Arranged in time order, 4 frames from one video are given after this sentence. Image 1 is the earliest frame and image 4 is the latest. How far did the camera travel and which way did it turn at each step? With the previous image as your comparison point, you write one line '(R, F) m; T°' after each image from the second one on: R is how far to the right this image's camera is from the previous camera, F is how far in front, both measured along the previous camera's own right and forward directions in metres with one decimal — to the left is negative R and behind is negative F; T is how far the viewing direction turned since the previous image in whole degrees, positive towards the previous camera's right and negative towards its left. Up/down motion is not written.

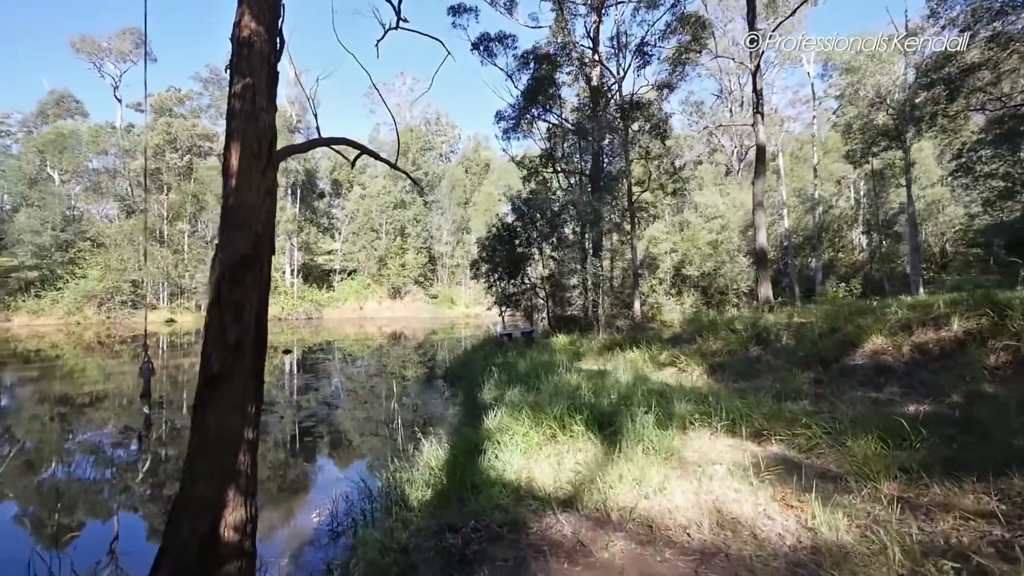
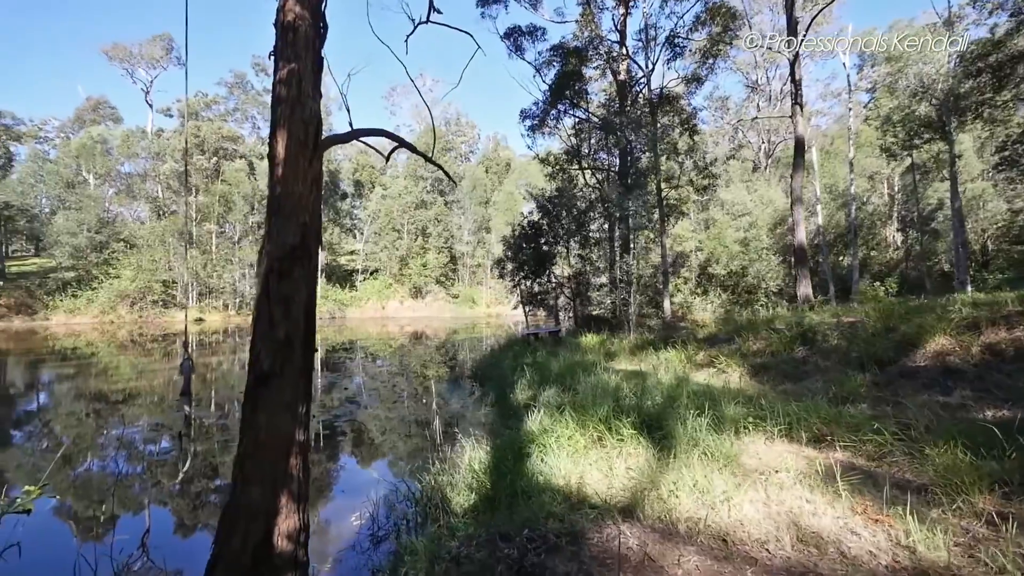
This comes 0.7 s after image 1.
(-0.2, +0.2) m; -2°
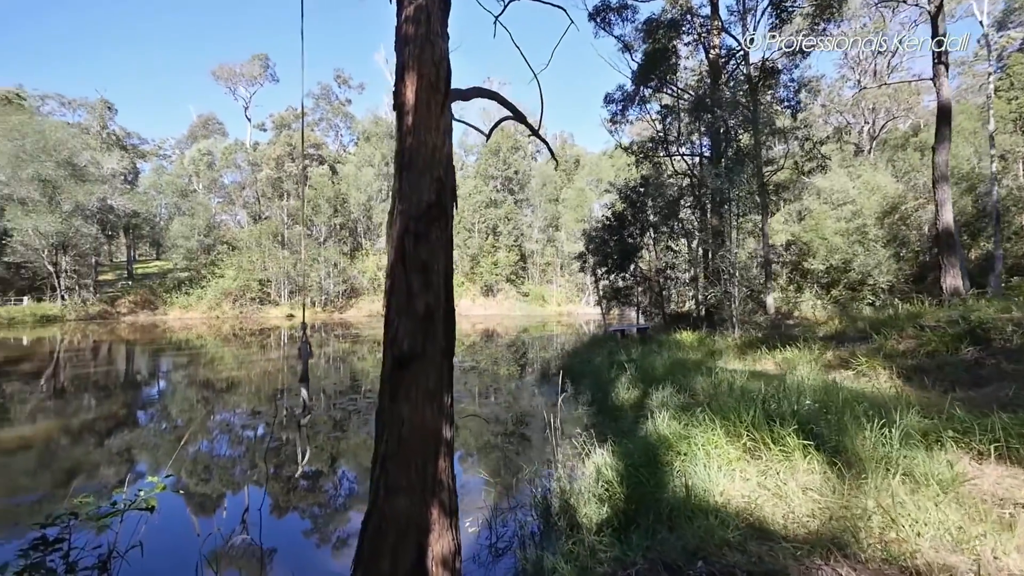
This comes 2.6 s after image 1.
(-0.4, +0.4) m; -8°
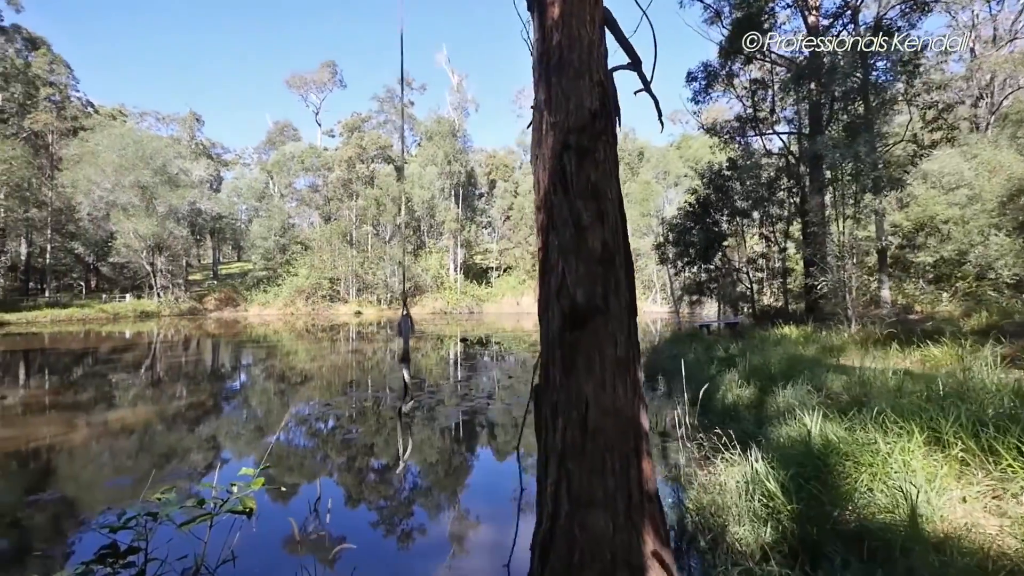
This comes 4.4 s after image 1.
(-0.4, +0.5) m; -7°
